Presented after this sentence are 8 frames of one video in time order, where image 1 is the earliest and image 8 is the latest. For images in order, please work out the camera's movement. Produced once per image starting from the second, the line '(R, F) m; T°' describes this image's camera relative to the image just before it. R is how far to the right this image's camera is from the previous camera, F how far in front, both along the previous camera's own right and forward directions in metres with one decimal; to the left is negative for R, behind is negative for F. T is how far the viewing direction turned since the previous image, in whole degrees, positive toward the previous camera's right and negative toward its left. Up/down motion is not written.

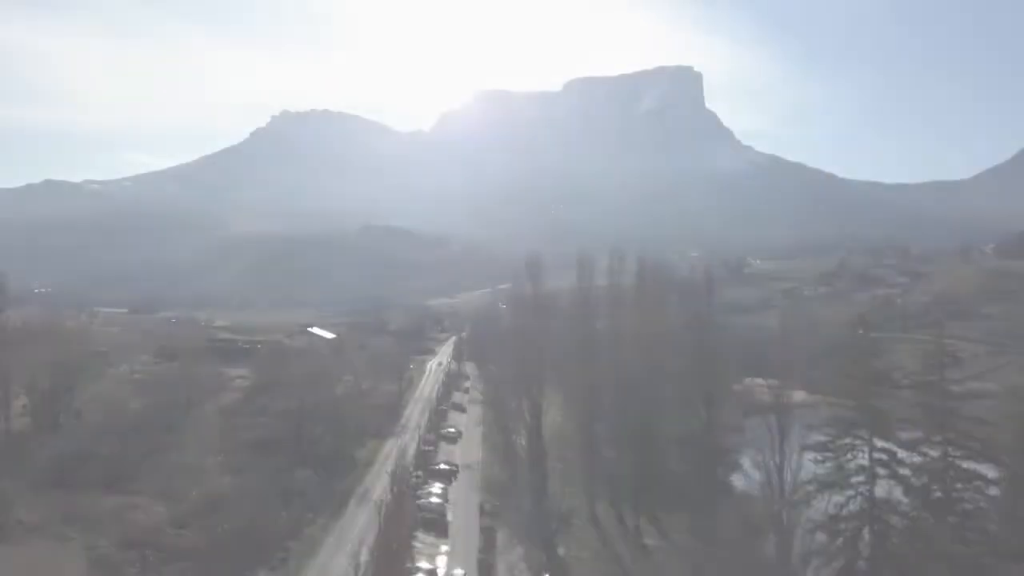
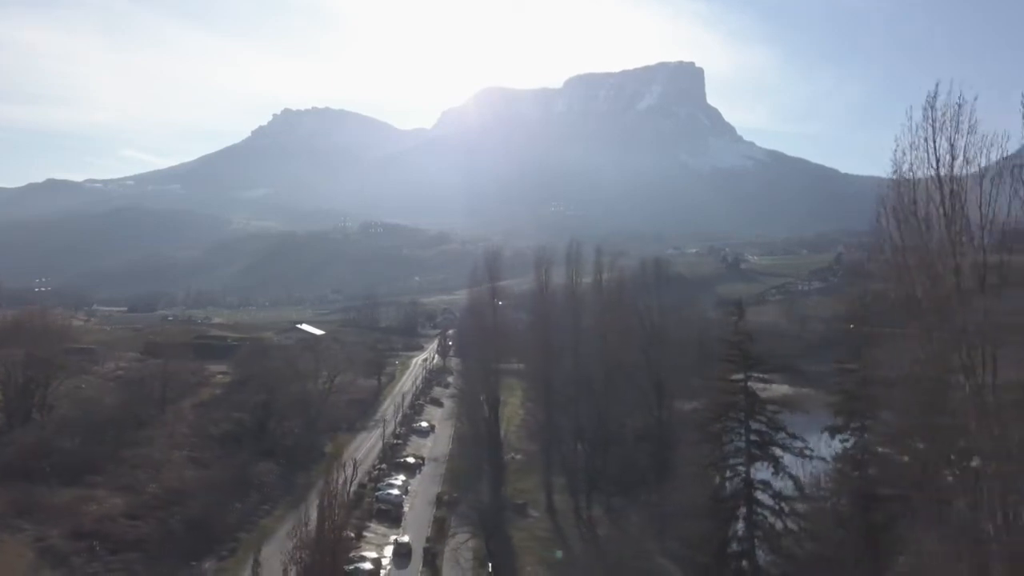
(+0.8, -0.1) m; 0°
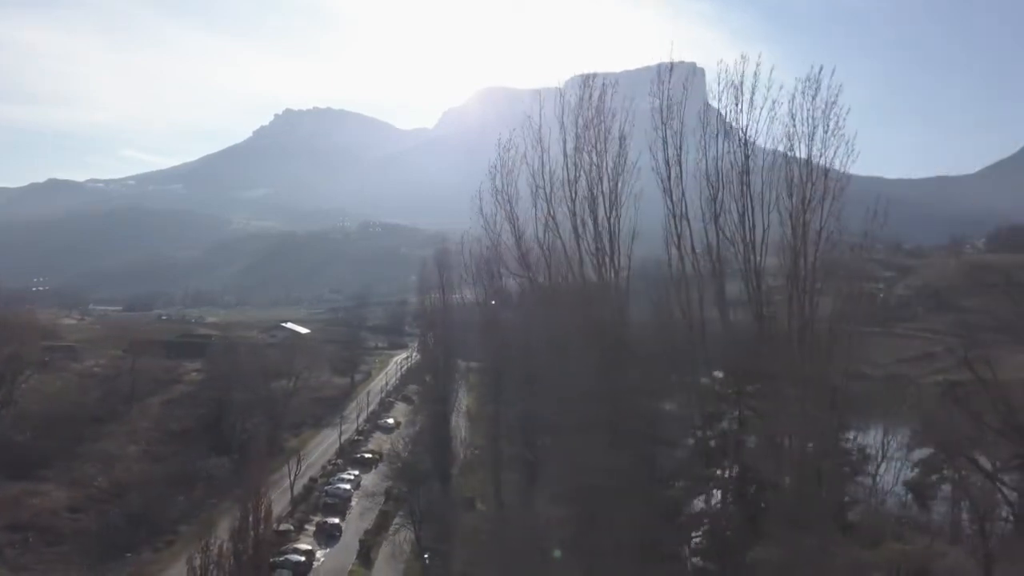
(+1.0, -0.1) m; 0°
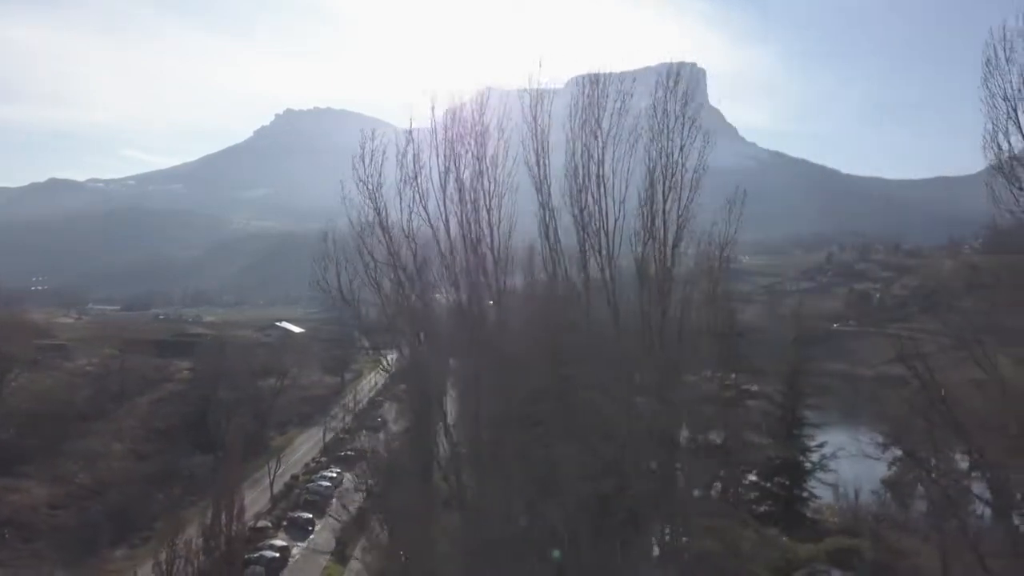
(+0.4, -0.1) m; 0°
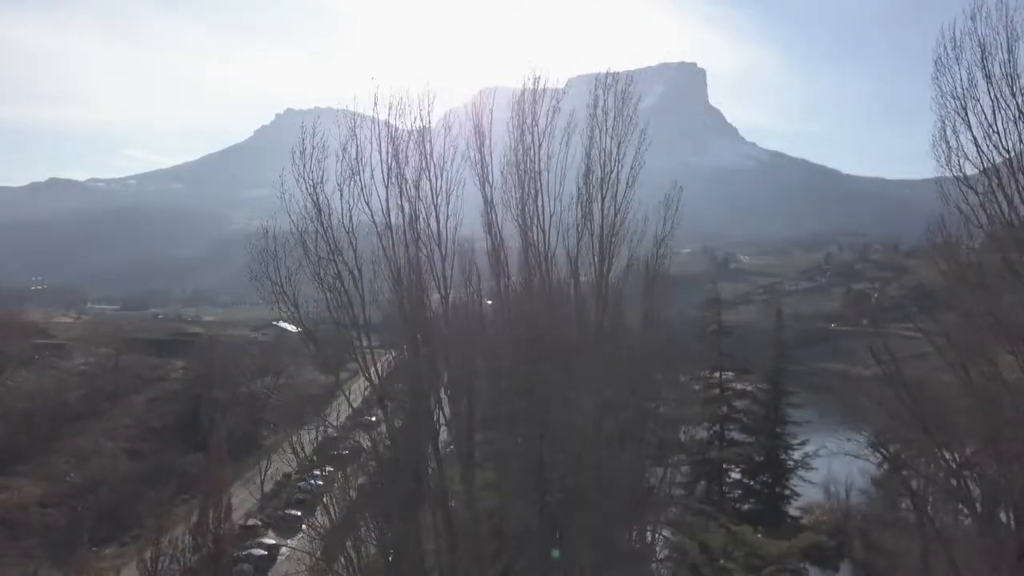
(+0.2, 0.0) m; 0°
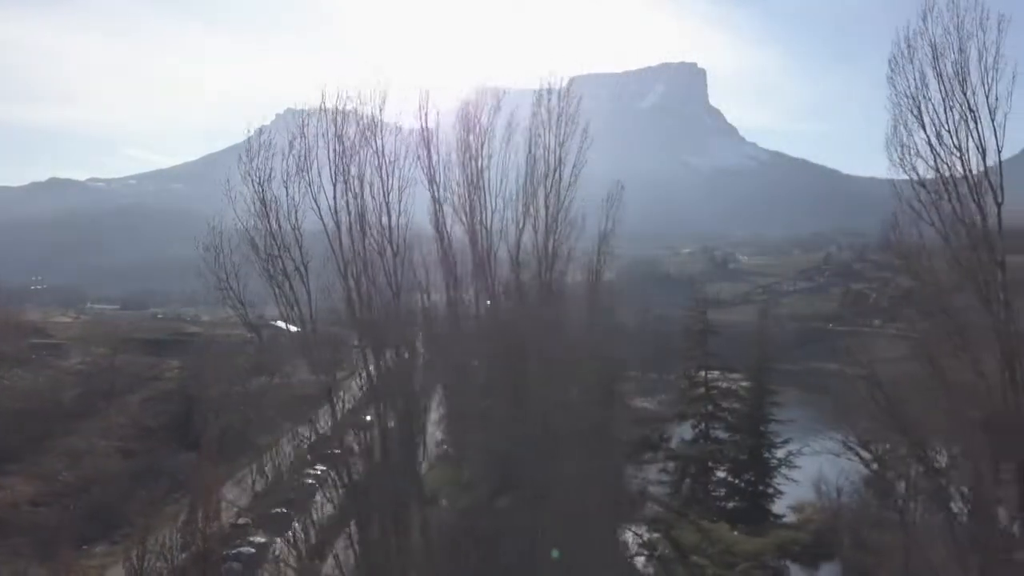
(+0.2, 0.0) m; 0°
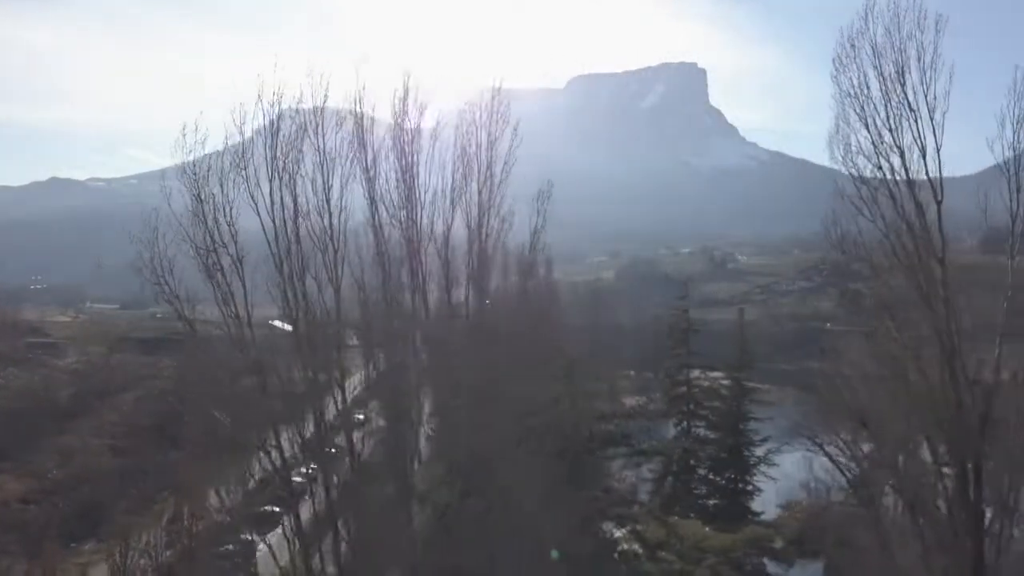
(+0.2, 0.0) m; 0°
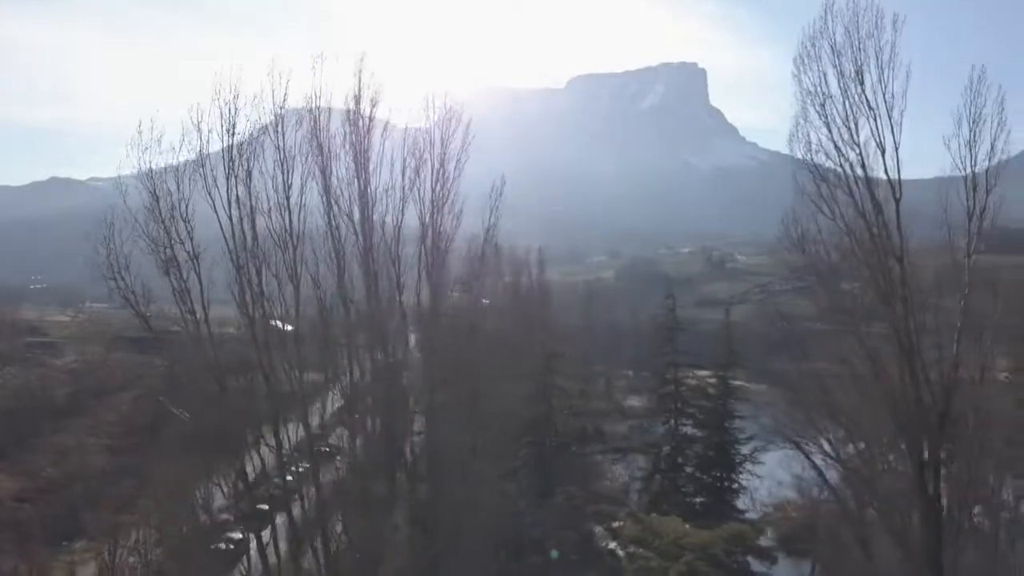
(+0.1, 0.0) m; 0°
